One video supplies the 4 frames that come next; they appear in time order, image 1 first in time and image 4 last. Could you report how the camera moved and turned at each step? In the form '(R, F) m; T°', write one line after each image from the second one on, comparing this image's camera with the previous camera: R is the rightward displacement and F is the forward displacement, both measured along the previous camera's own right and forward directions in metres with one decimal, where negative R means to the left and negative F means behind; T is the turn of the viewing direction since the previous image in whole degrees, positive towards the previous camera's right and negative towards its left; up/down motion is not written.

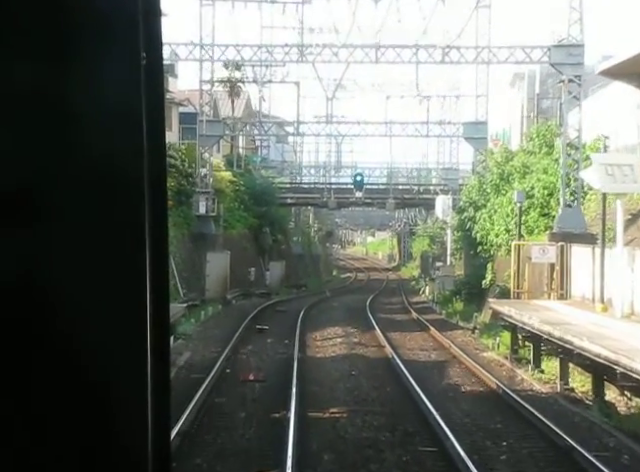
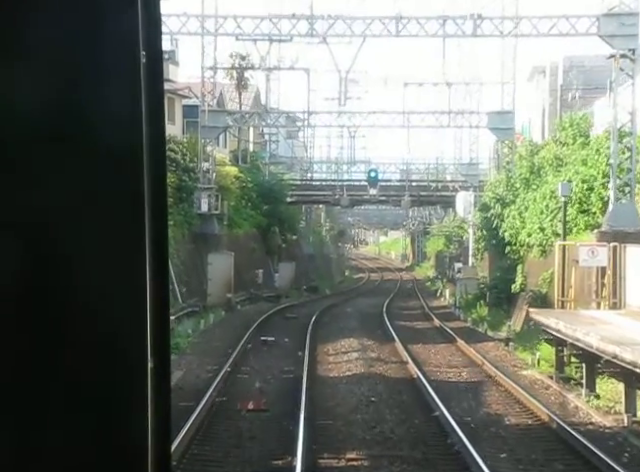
(0.0, +0.7) m; -1°
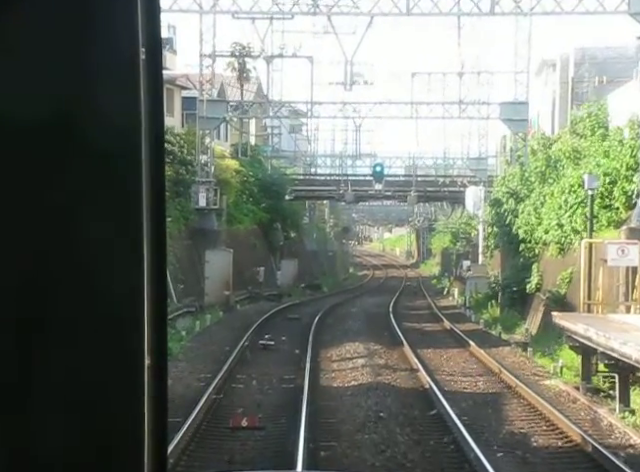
(0.0, +0.4) m; 0°
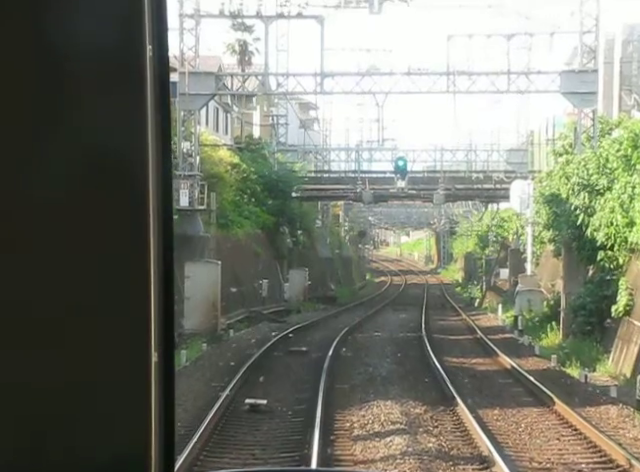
(0.0, +1.7) m; -1°
